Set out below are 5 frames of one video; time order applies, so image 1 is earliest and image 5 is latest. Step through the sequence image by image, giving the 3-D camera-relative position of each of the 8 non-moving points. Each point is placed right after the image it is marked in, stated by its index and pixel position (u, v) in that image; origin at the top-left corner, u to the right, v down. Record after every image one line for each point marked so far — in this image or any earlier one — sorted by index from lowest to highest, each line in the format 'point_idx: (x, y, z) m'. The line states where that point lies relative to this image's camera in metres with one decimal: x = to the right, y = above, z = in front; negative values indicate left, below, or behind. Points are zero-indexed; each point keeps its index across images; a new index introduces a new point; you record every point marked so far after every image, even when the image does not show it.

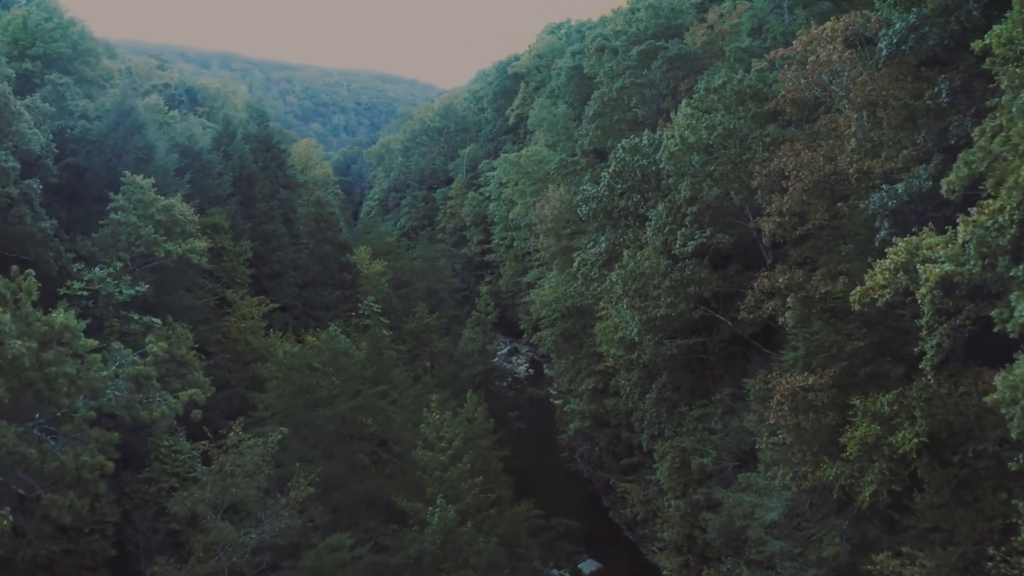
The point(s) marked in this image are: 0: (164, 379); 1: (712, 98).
0: (-6.3, -1.7, +19.3) m
1: (+3.4, +3.2, +17.9) m
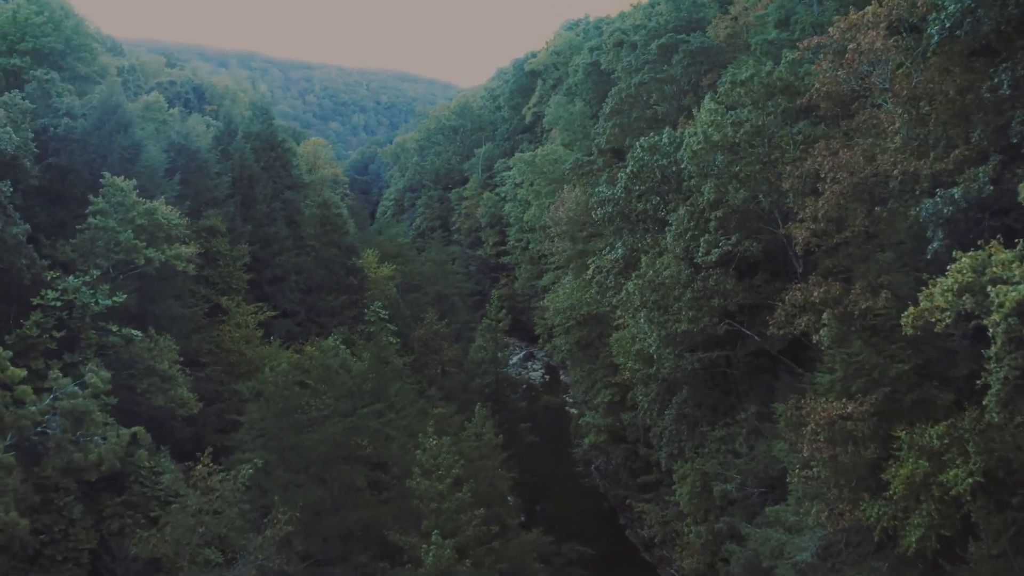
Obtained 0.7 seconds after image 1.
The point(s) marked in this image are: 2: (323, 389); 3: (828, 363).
0: (-6.2, -1.8, +17.9) m
1: (+3.5, +3.0, +16.3) m
2: (-3.1, -1.6, +17.2) m
3: (+4.0, -1.0, +13.5) m
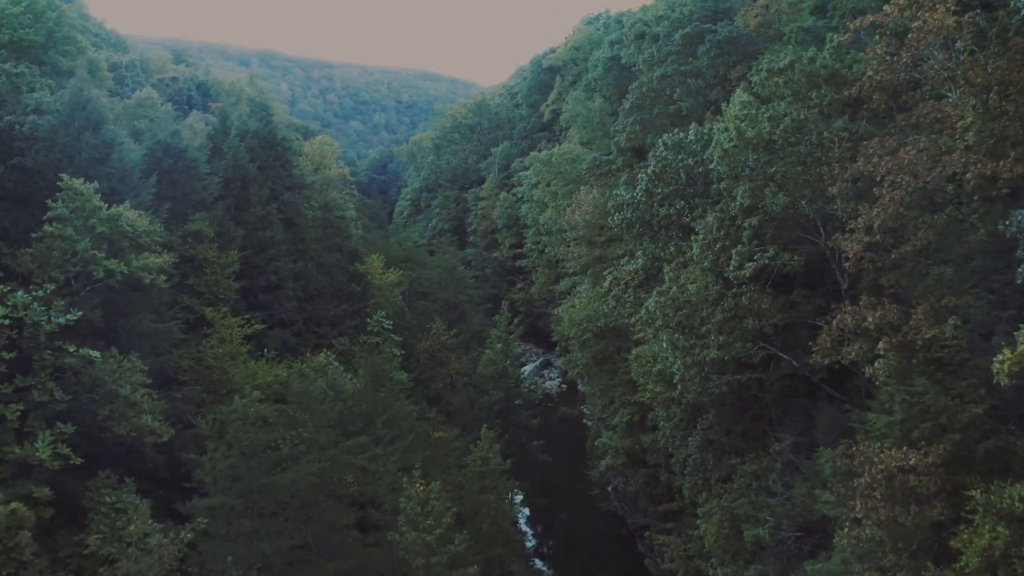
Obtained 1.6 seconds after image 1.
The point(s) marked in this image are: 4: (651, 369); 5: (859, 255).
0: (-6.1, -2.1, +16.1) m
1: (+3.5, +2.8, +14.3) m
2: (-3.0, -1.9, +15.3) m
3: (+4.0, -1.2, +11.4) m
4: (+2.6, -1.5, +20.0) m
5: (+3.9, +0.4, +12.0) m
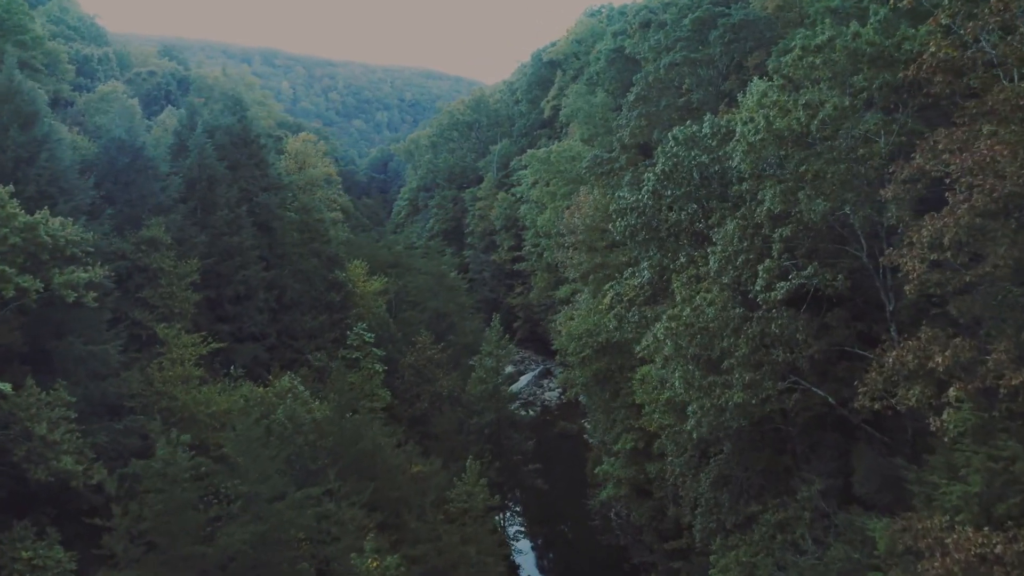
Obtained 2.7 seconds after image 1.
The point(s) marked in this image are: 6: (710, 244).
0: (-6.3, -2.3, +13.7) m
1: (+3.3, +2.5, +11.9) m
2: (-3.2, -2.1, +12.9) m
3: (+3.8, -1.5, +9.0) m
4: (+2.4, -1.8, +17.6) m
5: (+3.7, +0.1, +9.6) m
6: (+2.8, +0.6, +15.2) m
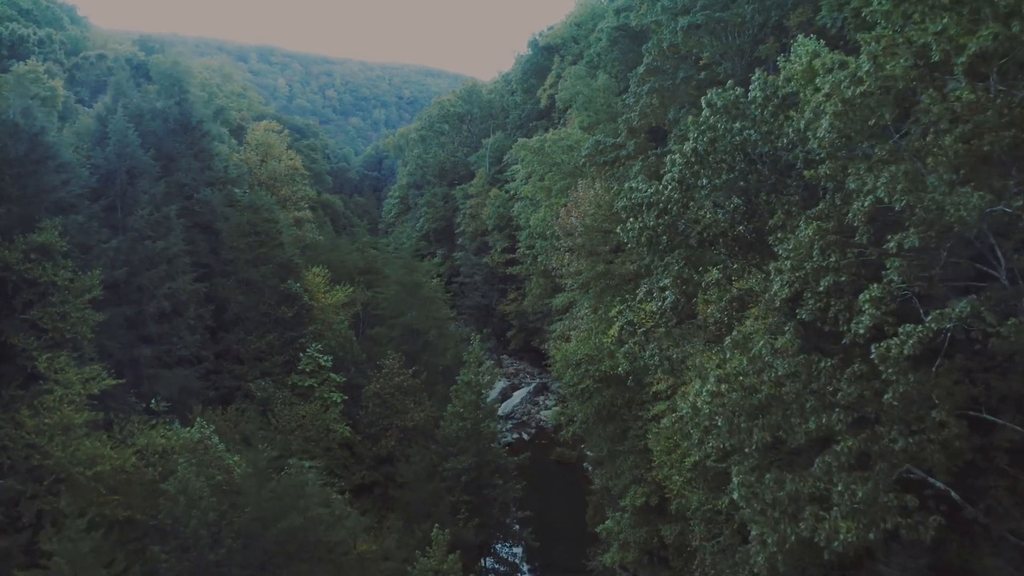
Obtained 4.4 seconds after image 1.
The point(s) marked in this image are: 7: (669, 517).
0: (-6.6, -2.6, +9.5) m
1: (+3.0, +2.2, +7.7) m
2: (-3.5, -2.4, +8.7) m
3: (+3.5, -1.8, +4.8) m
4: (+2.1, -2.1, +13.4) m
5: (+3.4, -0.2, +5.4) m
6: (+2.5, +0.4, +11.0) m
7: (+2.5, -3.6, +16.8) m
